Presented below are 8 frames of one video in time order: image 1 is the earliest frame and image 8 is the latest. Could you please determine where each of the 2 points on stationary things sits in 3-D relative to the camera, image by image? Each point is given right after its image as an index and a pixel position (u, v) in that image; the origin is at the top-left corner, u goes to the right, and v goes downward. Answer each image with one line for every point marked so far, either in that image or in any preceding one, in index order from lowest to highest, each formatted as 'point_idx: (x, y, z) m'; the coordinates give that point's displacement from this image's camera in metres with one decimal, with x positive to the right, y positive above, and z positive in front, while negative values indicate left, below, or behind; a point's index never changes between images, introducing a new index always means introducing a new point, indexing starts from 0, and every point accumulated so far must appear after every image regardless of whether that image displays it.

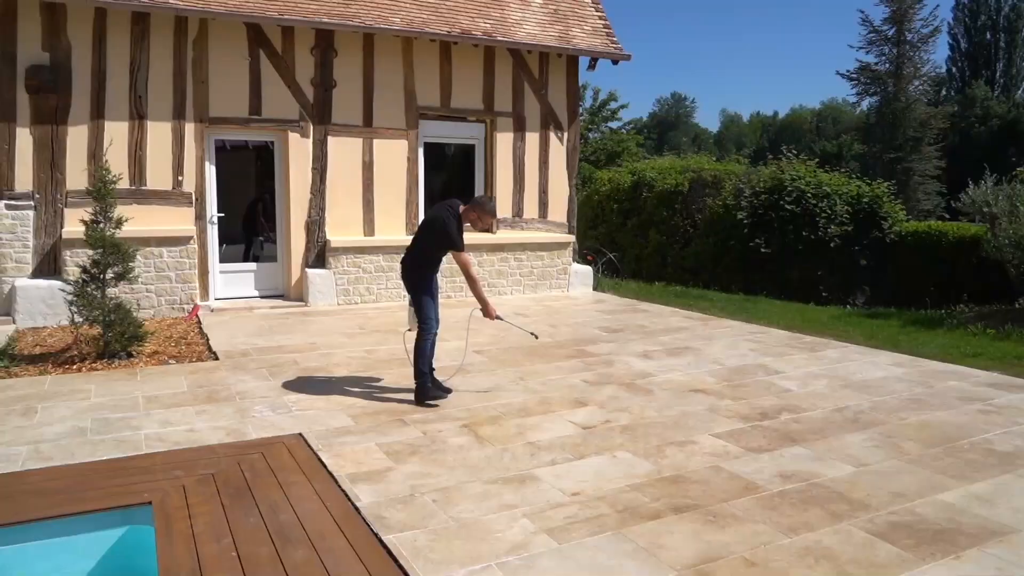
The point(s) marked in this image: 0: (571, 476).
0: (+0.3, -0.9, +3.7) m
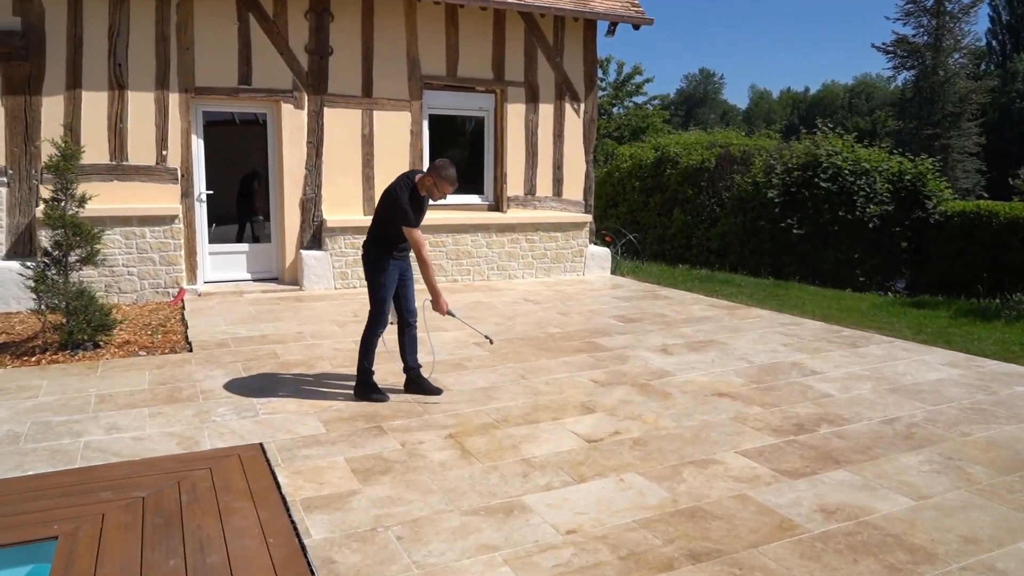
0: (+0.2, -0.9, +3.1) m
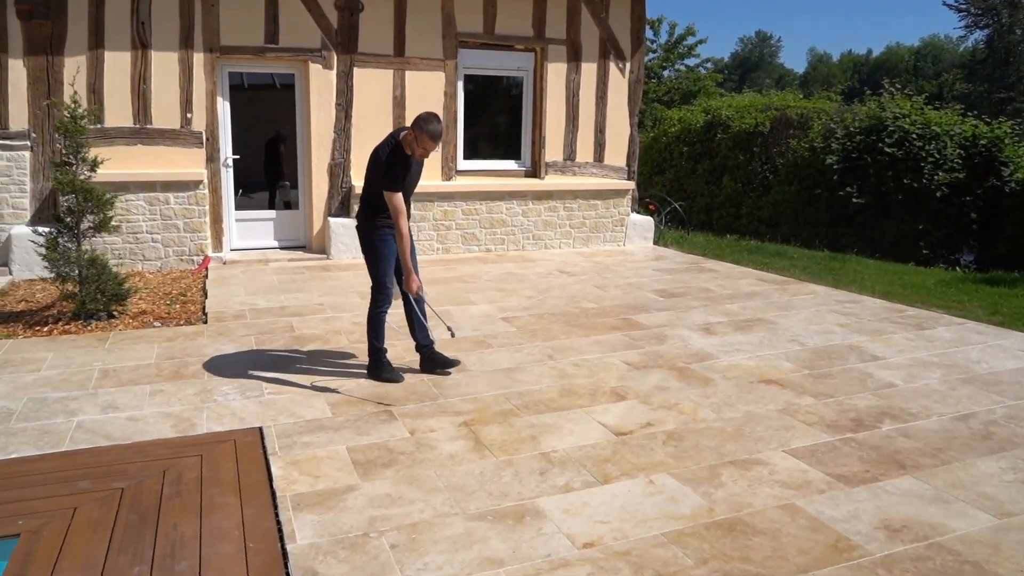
0: (+0.3, -0.8, +2.7) m
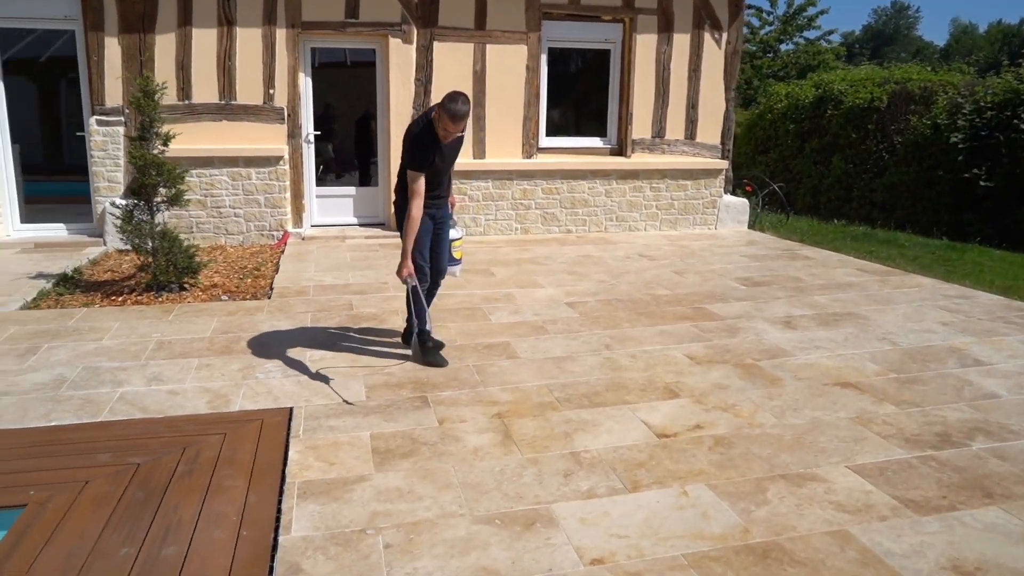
0: (+0.3, -0.8, +2.4) m
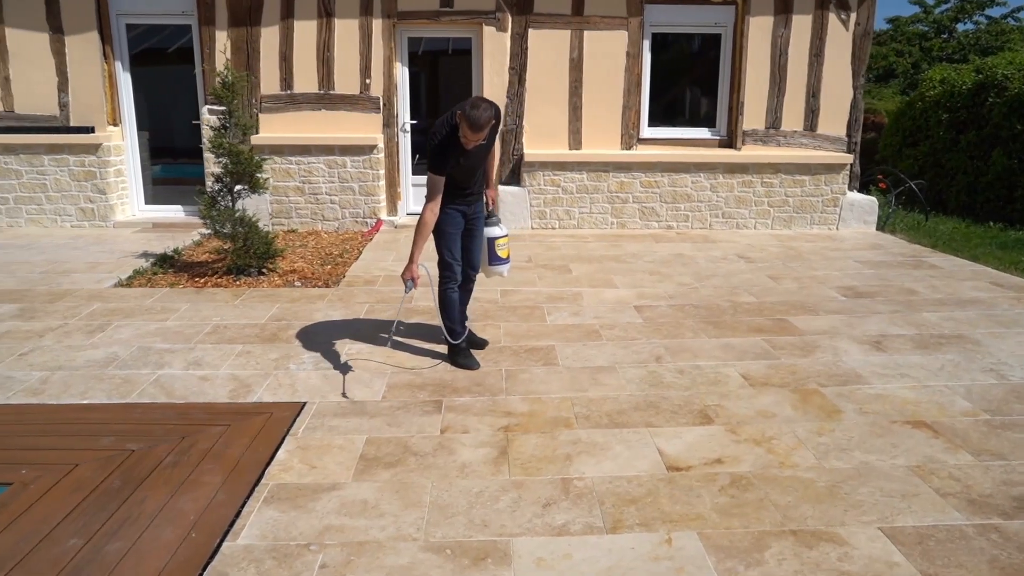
0: (+0.1, -0.8, +2.2) m
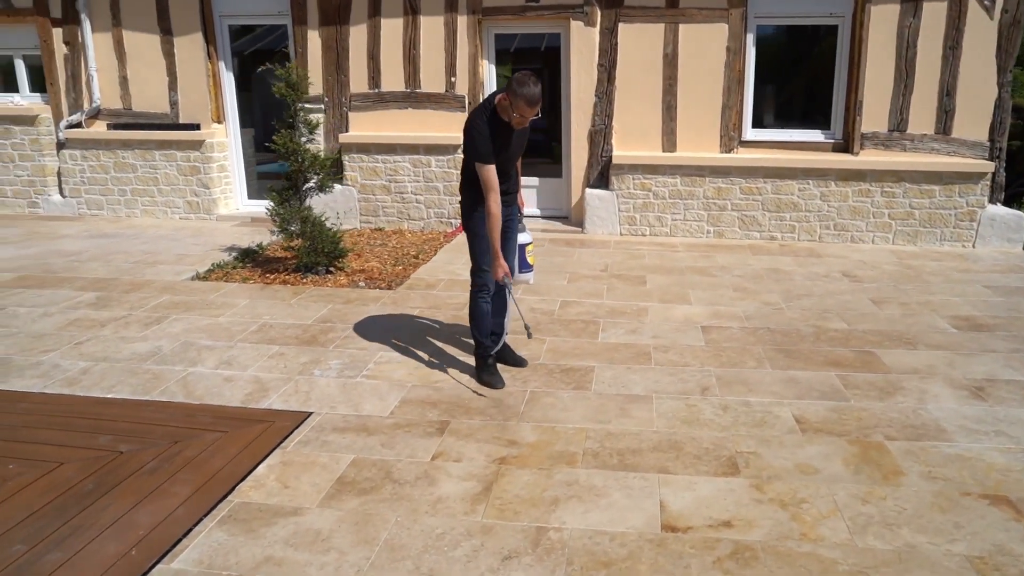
0: (-0.1, -0.9, +1.9) m
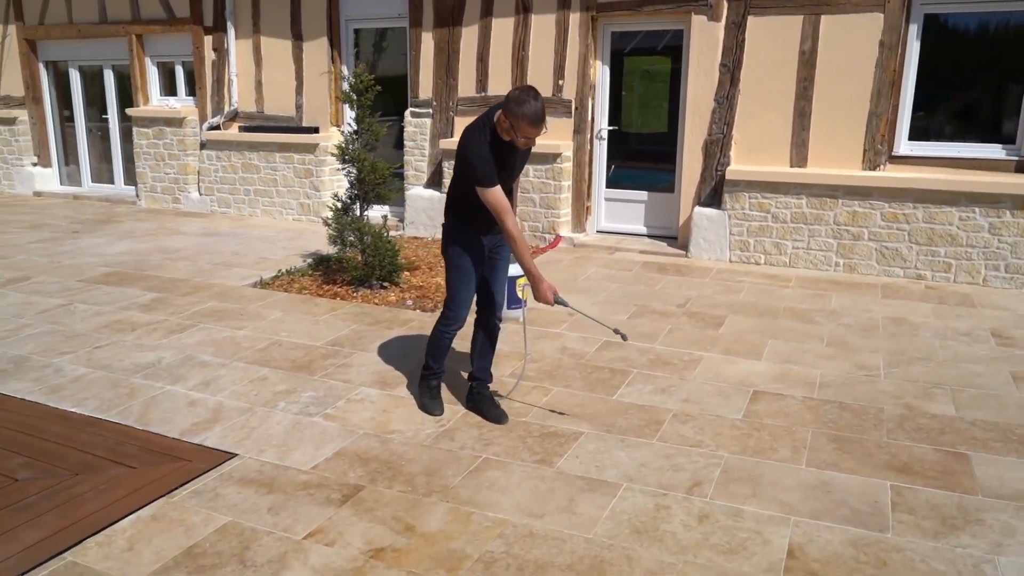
0: (-0.7, -1.0, +1.4) m
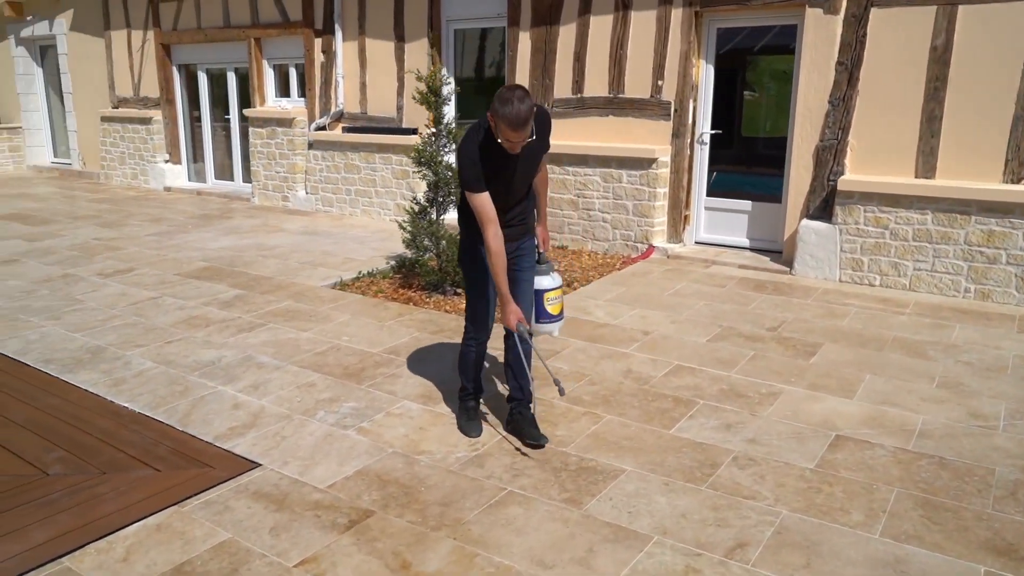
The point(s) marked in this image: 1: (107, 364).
0: (-0.9, -1.1, +1.3) m
1: (-2.1, -0.4, +4.0) m
